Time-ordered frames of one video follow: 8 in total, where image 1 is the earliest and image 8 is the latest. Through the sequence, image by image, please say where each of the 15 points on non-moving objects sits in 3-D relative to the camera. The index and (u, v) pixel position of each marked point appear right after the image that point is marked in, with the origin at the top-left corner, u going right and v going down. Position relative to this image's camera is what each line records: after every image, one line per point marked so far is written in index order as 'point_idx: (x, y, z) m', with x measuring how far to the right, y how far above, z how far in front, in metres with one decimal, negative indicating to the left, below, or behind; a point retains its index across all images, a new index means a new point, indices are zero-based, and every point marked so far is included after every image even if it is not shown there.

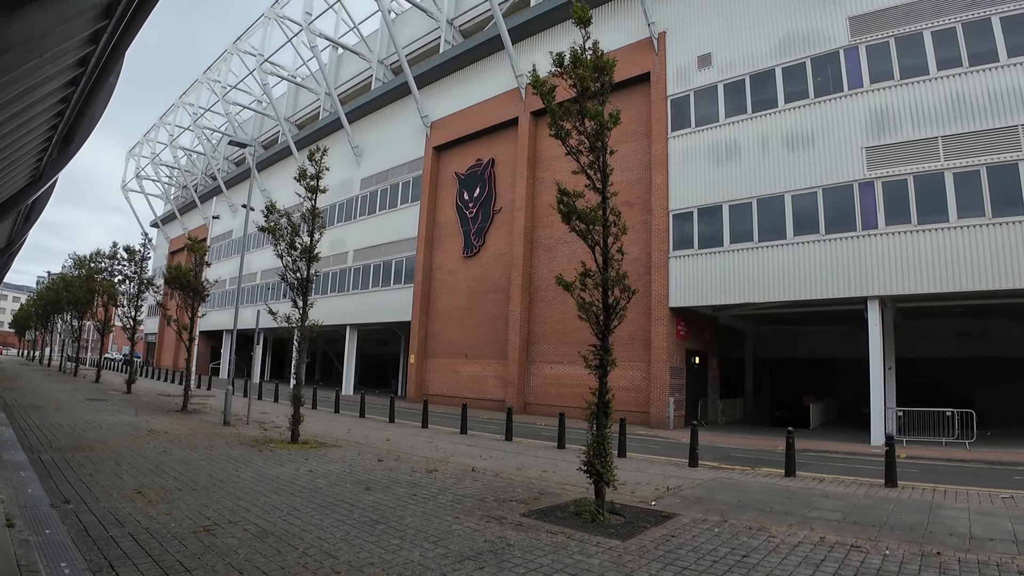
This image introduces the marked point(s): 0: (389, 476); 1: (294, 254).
0: (-1.6, -2.4, +7.5) m
1: (-4.0, +0.7, +10.8) m
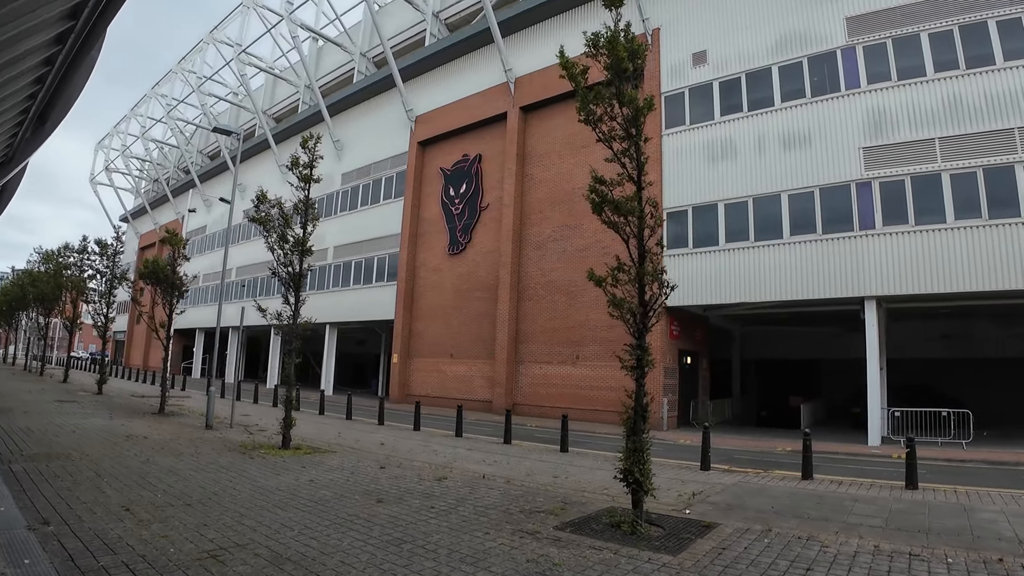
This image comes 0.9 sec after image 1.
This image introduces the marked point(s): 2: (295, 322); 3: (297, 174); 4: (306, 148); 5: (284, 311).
0: (-1.4, -2.4, +7.0) m
1: (-3.9, +0.7, +10.1) m
2: (-3.9, -0.6, +10.4) m
3: (-3.8, +2.0, +10.4) m
4: (-3.7, +2.5, +10.5) m
5: (-4.2, -0.4, +10.8) m
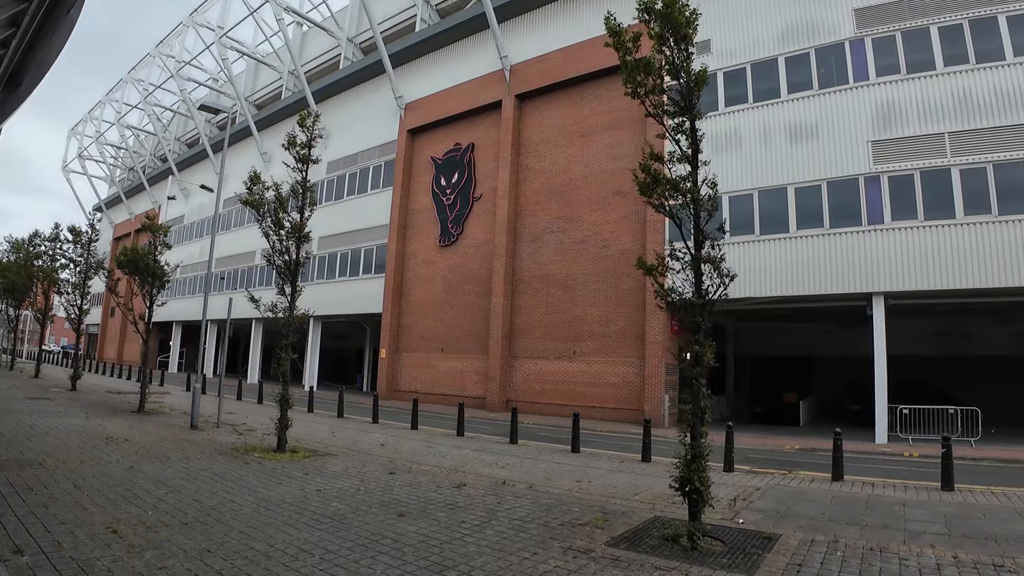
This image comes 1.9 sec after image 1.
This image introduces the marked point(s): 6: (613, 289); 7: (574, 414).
0: (-1.0, -2.2, +6.3) m
1: (-3.7, +0.9, +9.3) m
2: (-3.6, -0.5, +9.6) m
3: (-3.6, +2.2, +9.6) m
4: (-3.5, +2.7, +9.7) m
5: (-4.0, -0.2, +10.1) m
6: (+3.5, 0.0, +19.9) m
7: (+1.2, -2.3, +10.8) m
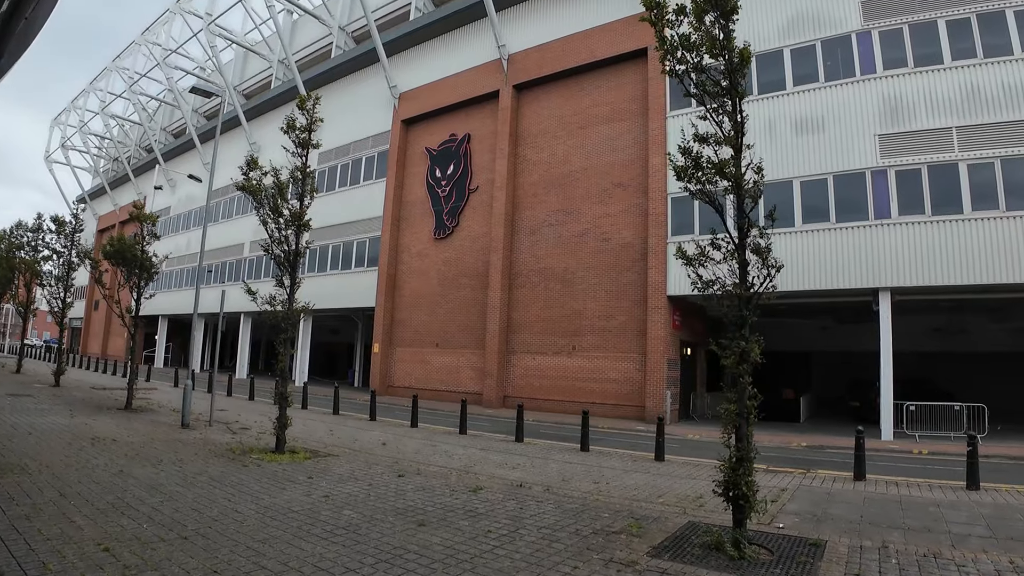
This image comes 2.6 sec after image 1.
0: (-0.8, -2.1, +5.9) m
1: (-3.5, +1.0, +8.9) m
2: (-3.5, -0.3, +9.1) m
3: (-3.4, +2.4, +9.1) m
4: (-3.3, +2.8, +9.2) m
5: (-3.8, -0.1, +9.6) m
6: (+3.4, +0.2, +19.5) m
7: (+1.3, -2.2, +10.5) m
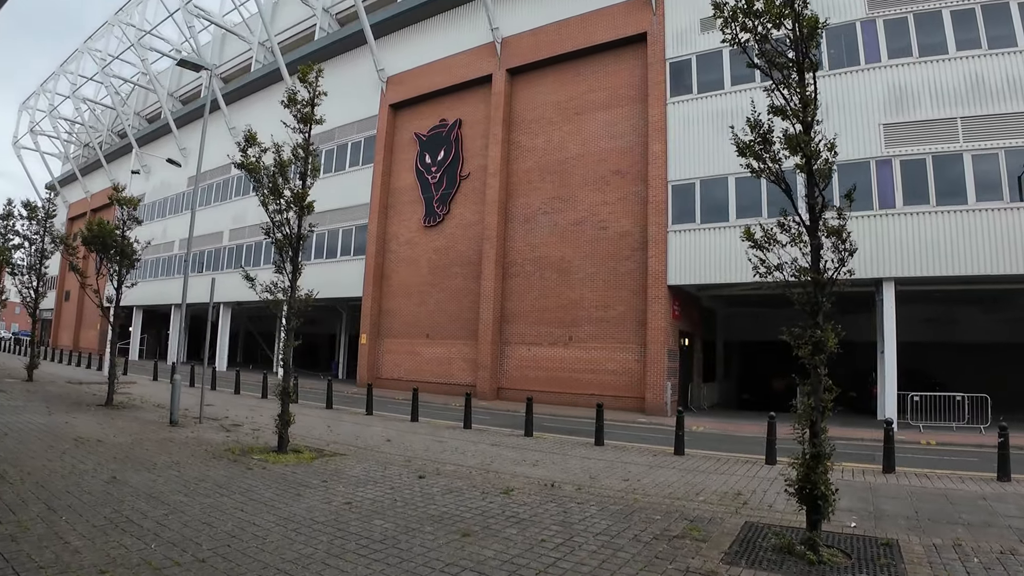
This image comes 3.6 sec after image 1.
0: (-0.4, -2.0, +5.4) m
1: (-3.3, +1.2, +8.2) m
2: (-3.2, -0.1, +8.5) m
3: (-3.2, +2.5, +8.5) m
4: (-3.0, +3.0, +8.5) m
5: (-3.6, +0.1, +8.9) m
6: (+3.3, +0.5, +19.1) m
7: (+1.5, -2.0, +10.0) m
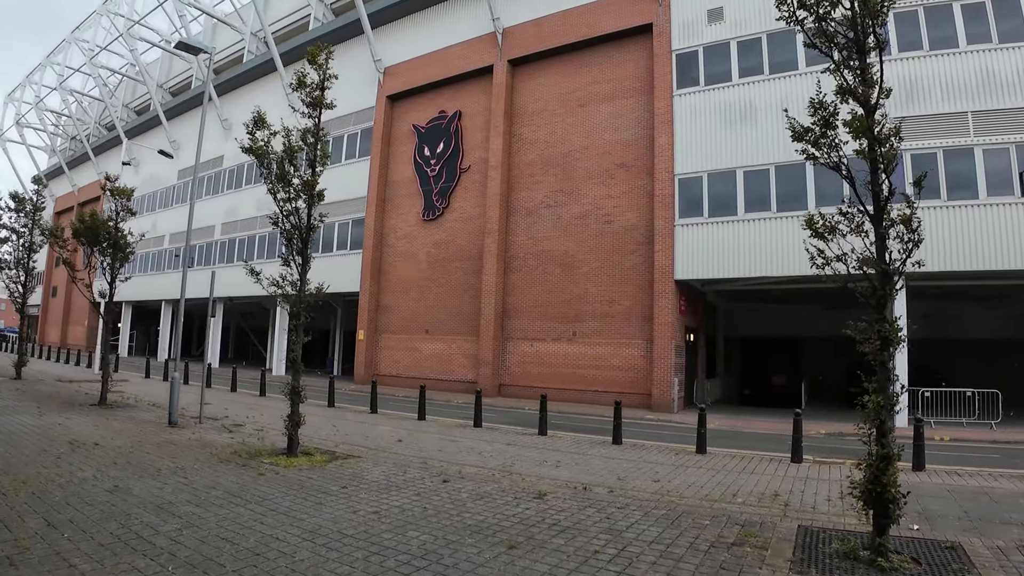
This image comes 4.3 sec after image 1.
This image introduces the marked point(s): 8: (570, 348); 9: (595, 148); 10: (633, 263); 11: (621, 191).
0: (-0.1, -1.9, +5.1) m
1: (-3.0, +1.3, +7.8) m
2: (-2.9, 0.0, +8.1) m
3: (-2.9, +2.6, +8.0) m
4: (-2.7, +3.1, +8.1) m
5: (-3.3, +0.2, +8.5) m
6: (+3.4, +0.7, +18.8) m
7: (+1.7, -1.9, +9.7) m
8: (+1.9, -2.0, +19.3) m
9: (+2.8, +4.7, +19.8) m
10: (+3.9, +0.8, +18.6) m
11: (+3.6, +3.2, +19.1) m
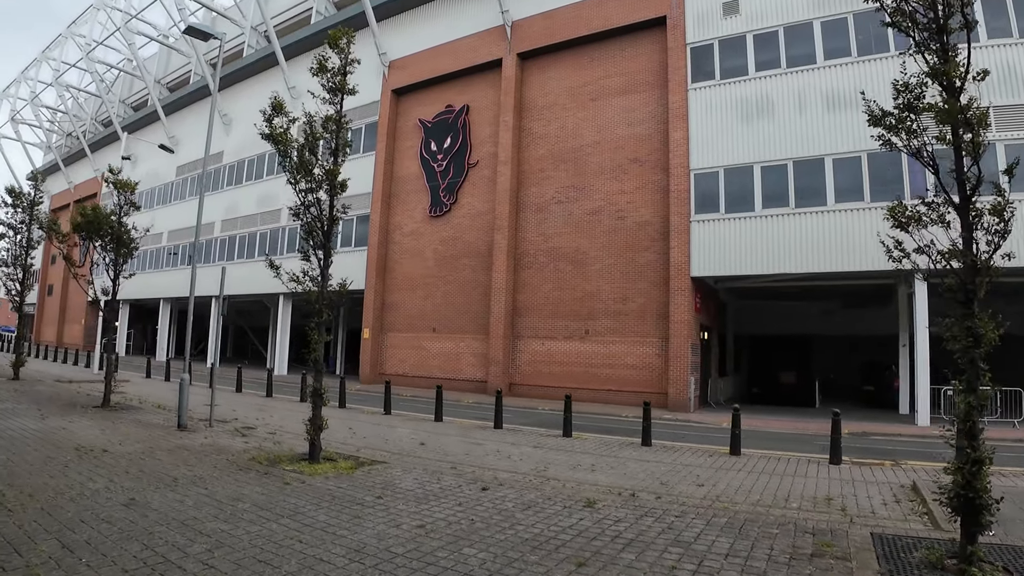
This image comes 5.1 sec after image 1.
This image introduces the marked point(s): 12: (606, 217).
0: (+0.3, -1.9, +4.7) m
1: (-2.6, +1.4, +7.4) m
2: (-2.5, 0.0, +7.7) m
3: (-2.5, +2.7, +7.6) m
4: (-2.3, +3.2, +7.7) m
5: (-2.9, +0.2, +8.1) m
6: (+3.8, +0.8, +18.5) m
7: (+2.1, -1.8, +9.4) m
8: (+2.3, -1.9, +18.9) m
9: (+3.2, +4.8, +19.4) m
10: (+4.2, +0.9, +18.3) m
11: (+4.0, +3.3, +18.7) m
12: (+3.1, +2.3, +19.1) m
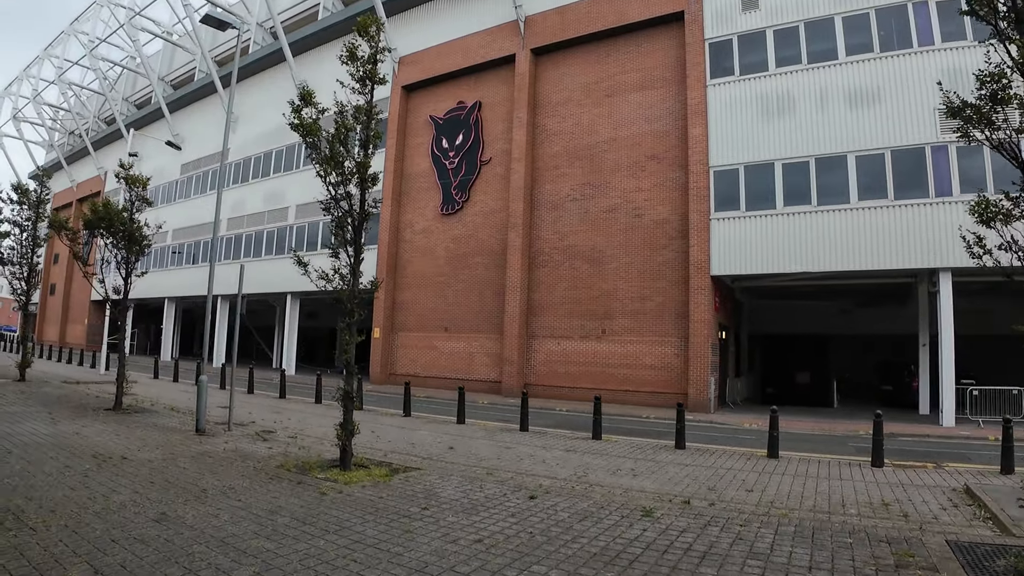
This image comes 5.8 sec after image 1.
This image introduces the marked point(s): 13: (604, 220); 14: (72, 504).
0: (+0.8, -1.9, +4.4) m
1: (-2.1, +1.4, +7.1) m
2: (-2.1, 0.0, +7.4) m
3: (-2.0, +2.7, +7.4) m
4: (-1.9, +3.2, +7.4) m
5: (-2.4, +0.3, +7.9) m
6: (+4.3, +0.8, +18.2) m
7: (+2.6, -1.8, +9.1) m
8: (+2.8, -1.9, +18.7) m
9: (+3.7, +4.9, +19.2) m
10: (+4.7, +0.9, +18.0) m
11: (+4.4, +3.3, +18.5) m
12: (+3.6, +2.4, +18.8) m
13: (+3.0, +2.2, +19.2) m
14: (-4.1, -1.9, +5.5) m
